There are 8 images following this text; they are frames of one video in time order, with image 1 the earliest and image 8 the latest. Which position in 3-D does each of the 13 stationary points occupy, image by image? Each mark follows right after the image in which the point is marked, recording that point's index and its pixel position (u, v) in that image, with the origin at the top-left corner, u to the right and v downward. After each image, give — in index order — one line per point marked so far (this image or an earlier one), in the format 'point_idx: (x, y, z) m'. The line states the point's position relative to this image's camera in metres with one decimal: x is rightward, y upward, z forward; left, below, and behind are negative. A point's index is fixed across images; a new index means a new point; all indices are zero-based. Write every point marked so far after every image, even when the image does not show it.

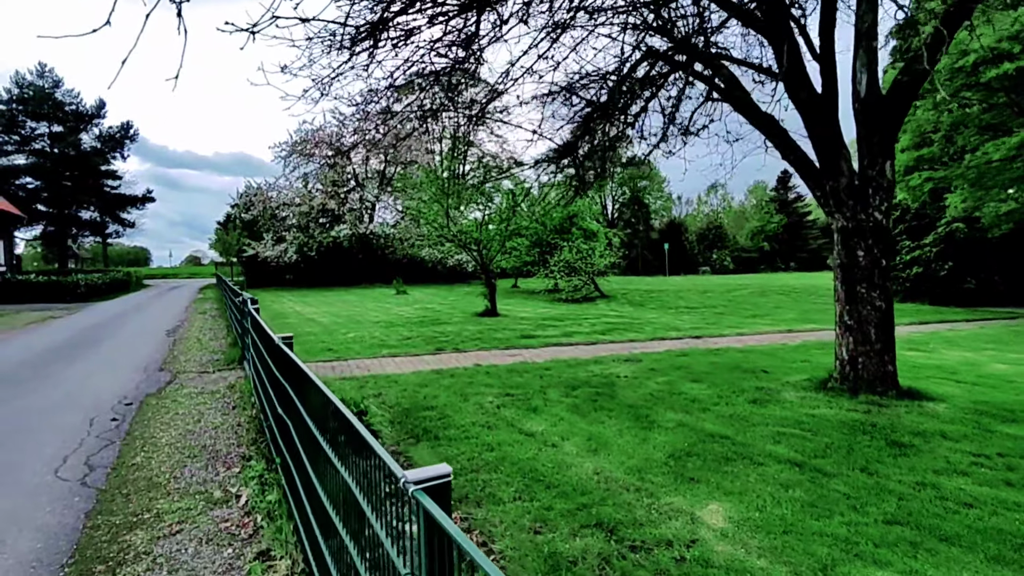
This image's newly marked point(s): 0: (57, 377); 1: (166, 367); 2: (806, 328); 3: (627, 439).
0: (-5.5, -1.1, +7.4) m
1: (-4.6, -1.0, +8.1) m
2: (+5.6, -0.8, +11.6) m
3: (+0.8, -1.1, +4.4) m
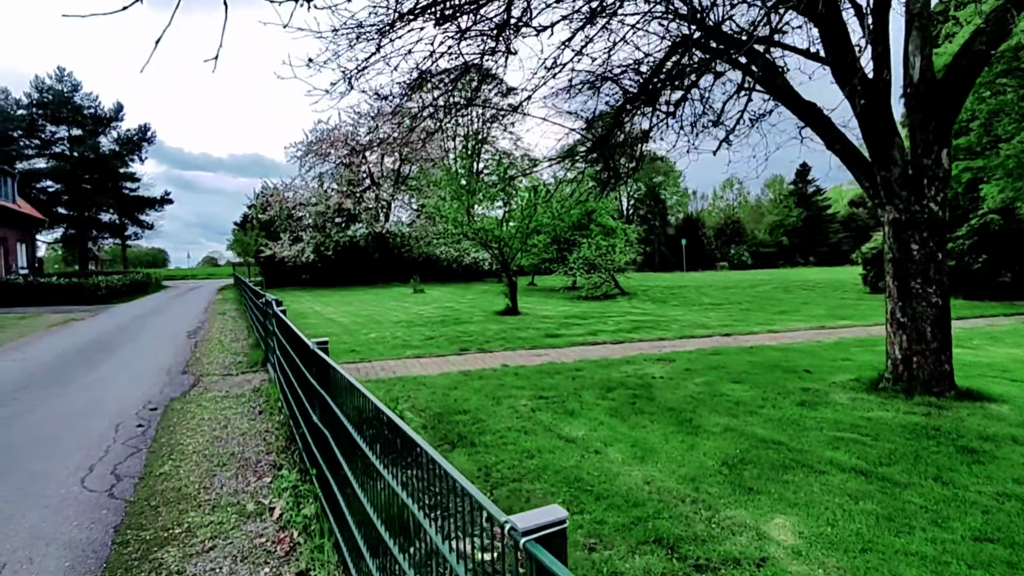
0: (-5.1, -1.1, +7.3) m
1: (-4.2, -1.1, +8.0) m
2: (+6.0, -0.7, +11.3) m
3: (+1.1, -1.1, +4.2) m
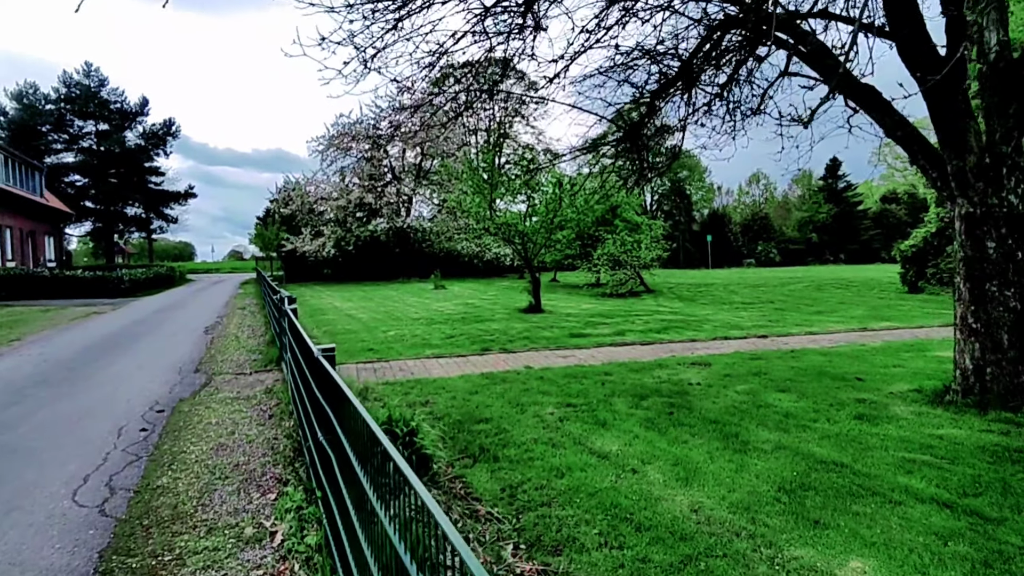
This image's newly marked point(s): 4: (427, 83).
0: (-4.9, -1.0, +7.0) m
1: (-3.9, -1.0, +7.7) m
2: (+6.5, -0.7, +10.7) m
3: (+1.3, -1.1, +3.8) m
4: (-0.6, +1.5, +4.5) m
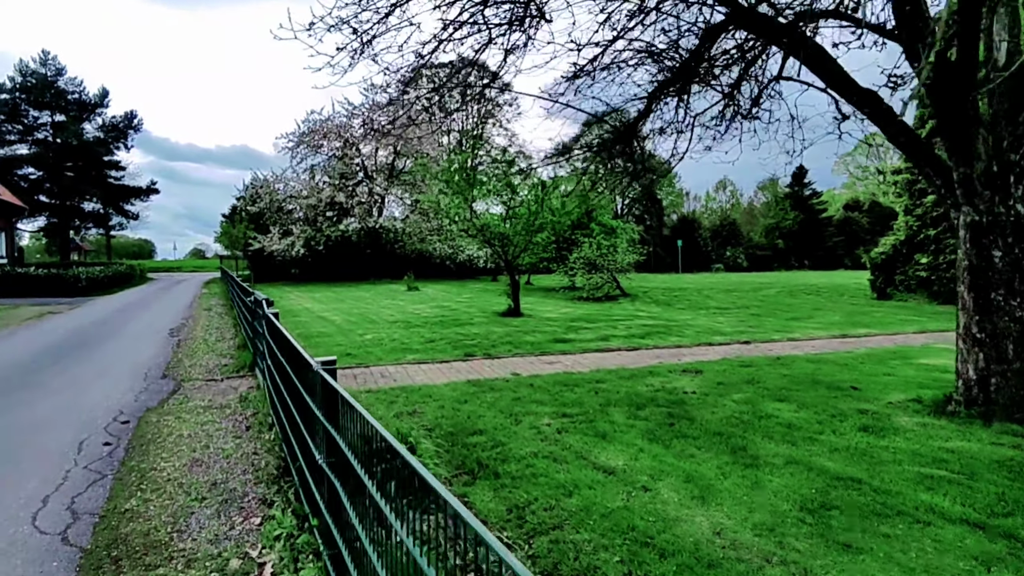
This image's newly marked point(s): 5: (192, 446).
0: (-5.0, -1.0, +6.5) m
1: (-4.1, -1.0, +7.2) m
2: (+6.1, -0.8, +10.8) m
3: (+1.3, -1.1, +3.6) m
4: (-0.6, +1.5, +4.3) m
5: (-2.3, -1.2, +4.5) m
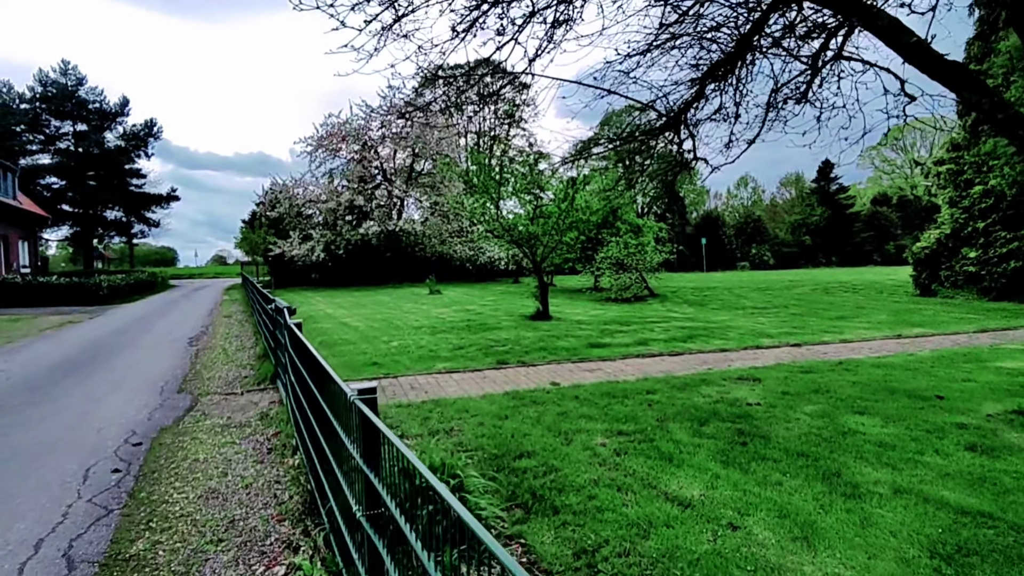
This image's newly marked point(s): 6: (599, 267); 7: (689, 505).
0: (-4.6, -1.1, +6.2) m
1: (-3.6, -1.1, +6.8) m
2: (+6.6, -0.7, +10.1) m
3: (+1.6, -1.1, +3.0) m
4: (-0.3, +1.5, +3.8) m
5: (-2.0, -1.2, +4.0) m
6: (+2.5, +0.6, +17.8) m
7: (+1.0, -1.2, +3.3) m
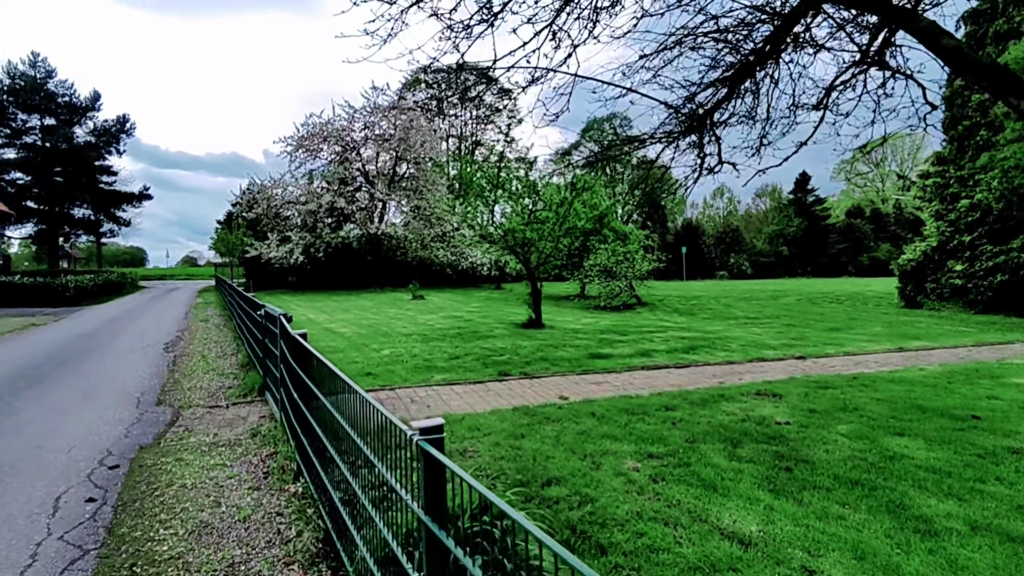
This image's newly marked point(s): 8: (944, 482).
0: (-4.5, -1.2, +5.6) m
1: (-3.6, -1.1, +6.3) m
2: (+6.6, -1.0, +10.0) m
3: (+1.8, -1.2, +2.7) m
4: (-0.1, +1.4, +3.4) m
5: (-1.8, -1.2, +3.5) m
6: (+2.2, +0.4, +17.5) m
7: (+1.1, -1.2, +3.0) m
8: (+2.6, -1.2, +3.6) m
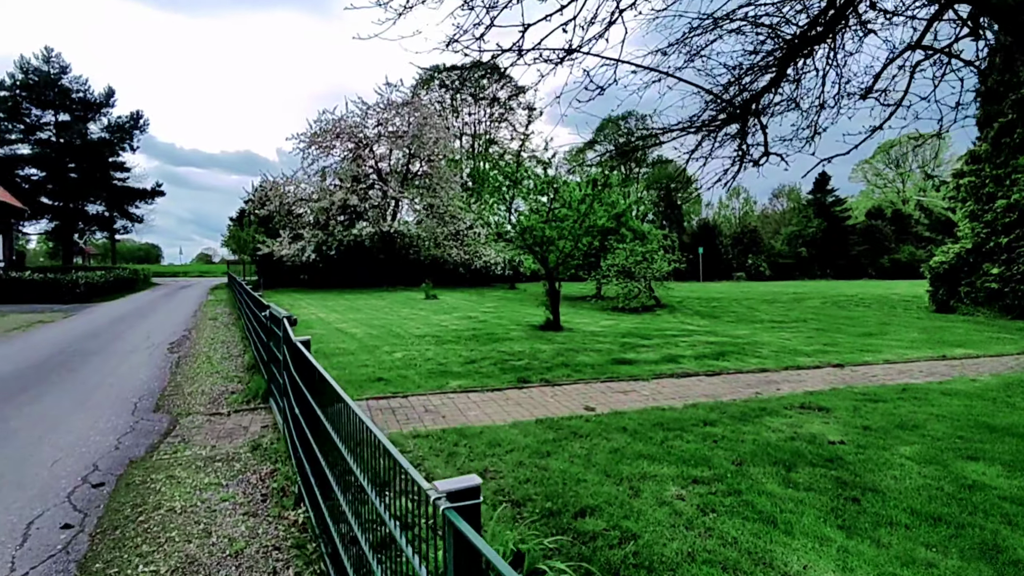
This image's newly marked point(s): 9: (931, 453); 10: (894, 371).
0: (-4.3, -1.1, +5.2) m
1: (-3.4, -1.1, +5.9) m
2: (+6.8, -1.0, +9.4) m
3: (+2.0, -1.3, +2.2) m
4: (+0.1, +1.4, +3.0) m
5: (-1.7, -1.2, +3.1) m
6: (+2.6, +0.3, +17.0) m
7: (+1.3, -1.3, +2.5) m
8: (+2.7, -1.2, +3.1) m
9: (+2.8, -1.1, +4.1) m
10: (+4.9, -1.1, +7.8) m
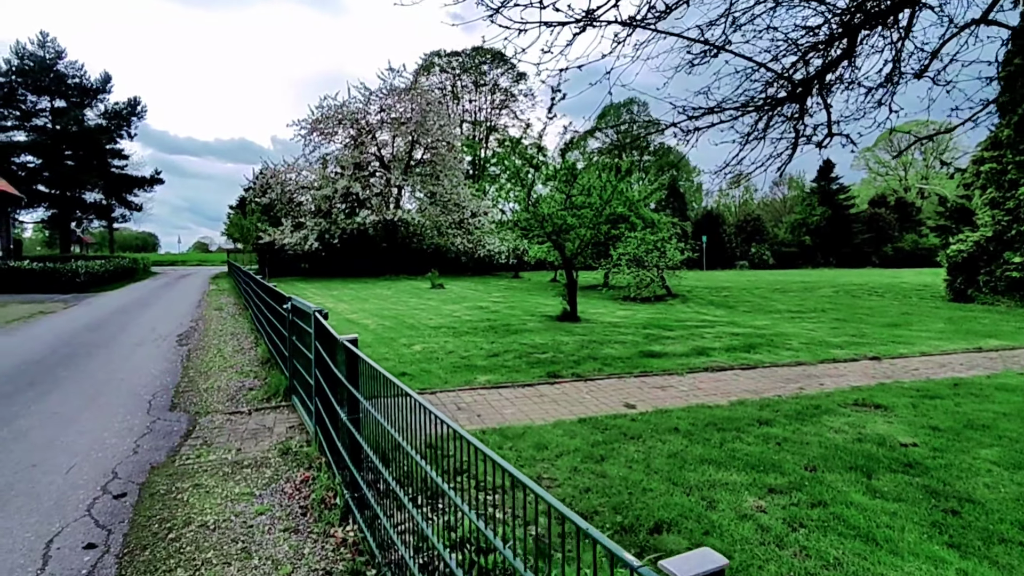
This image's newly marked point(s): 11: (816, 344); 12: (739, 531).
0: (-4.0, -1.1, +4.9) m
1: (-3.0, -1.0, +5.6) m
2: (+7.2, -0.9, +9.1) m
3: (+2.3, -1.2, +1.9) m
4: (+0.4, +1.4, +2.6) m
5: (-1.3, -1.2, +2.8) m
6: (+2.9, +0.6, +16.7) m
7: (+1.6, -1.2, +2.2) m
8: (+3.0, -1.2, +2.9) m
9: (+3.2, -1.1, +3.8) m
10: (+5.2, -0.9, +7.6) m
11: (+4.4, -0.8, +9.0) m
12: (+1.1, -1.2, +3.0) m
